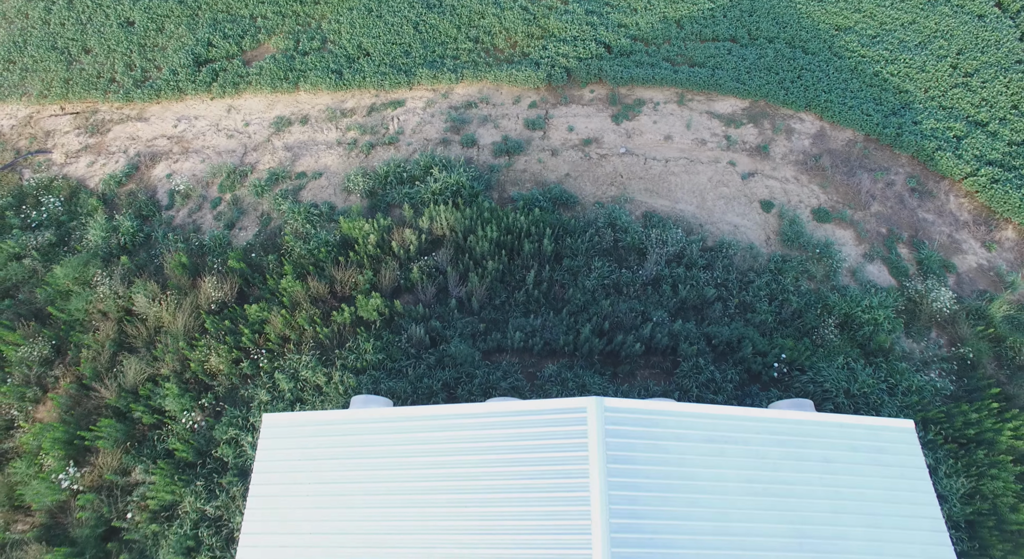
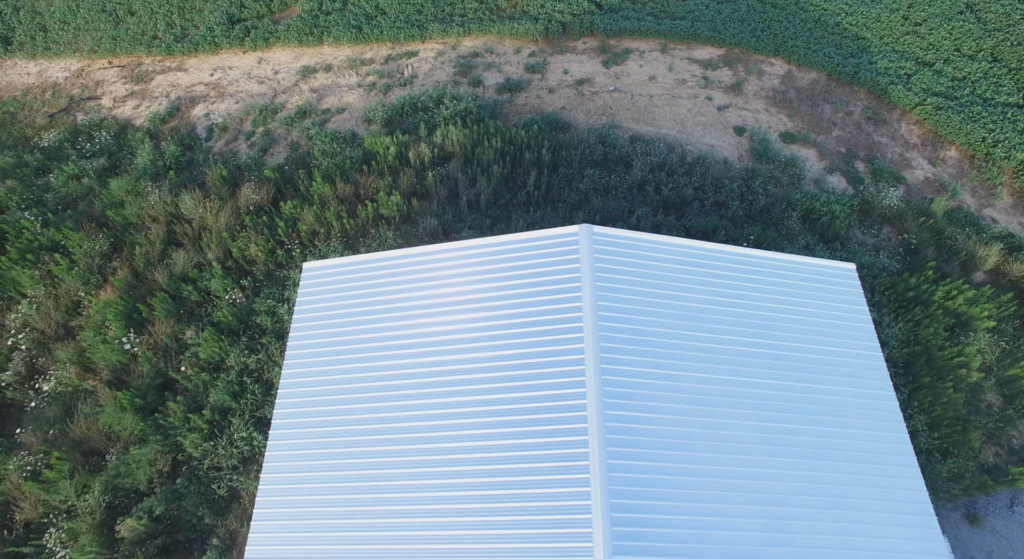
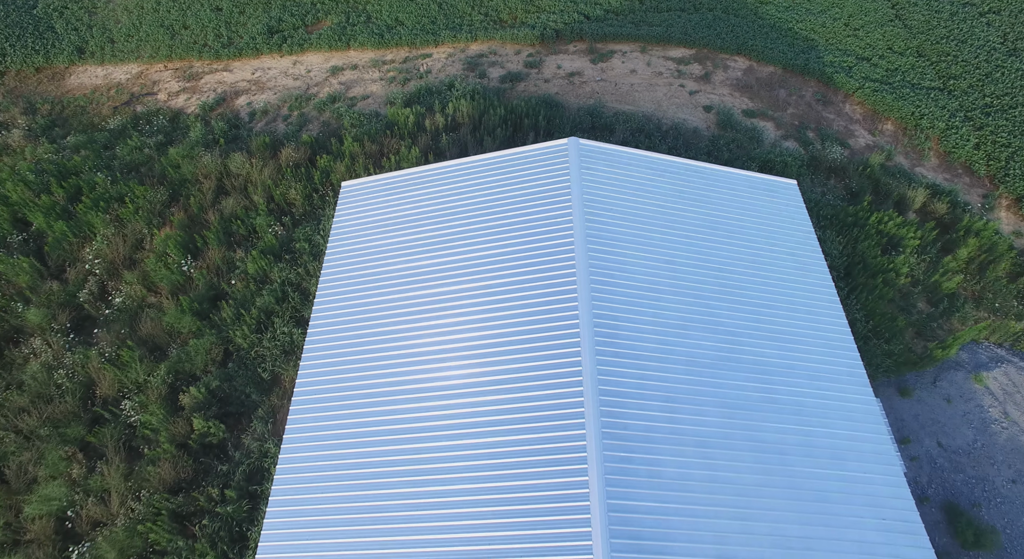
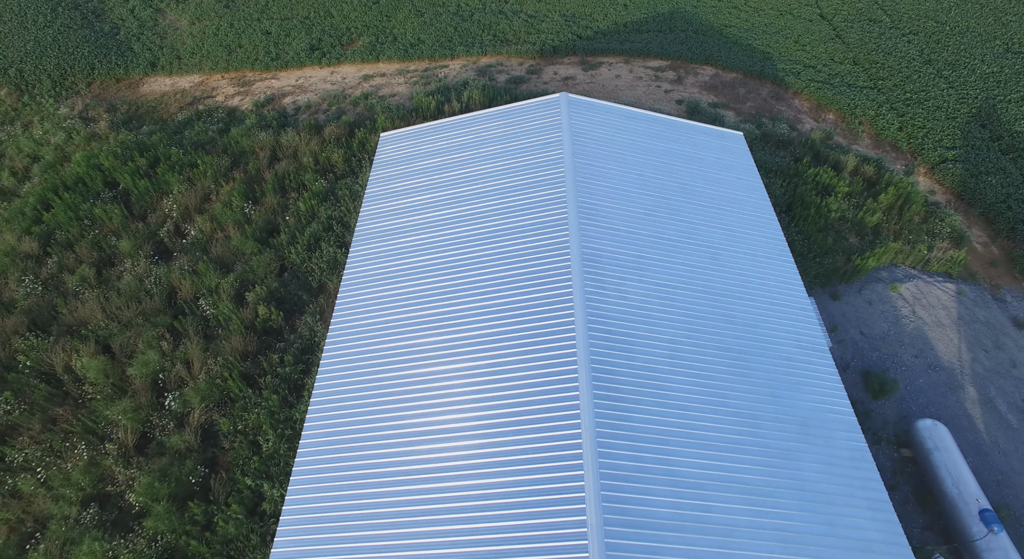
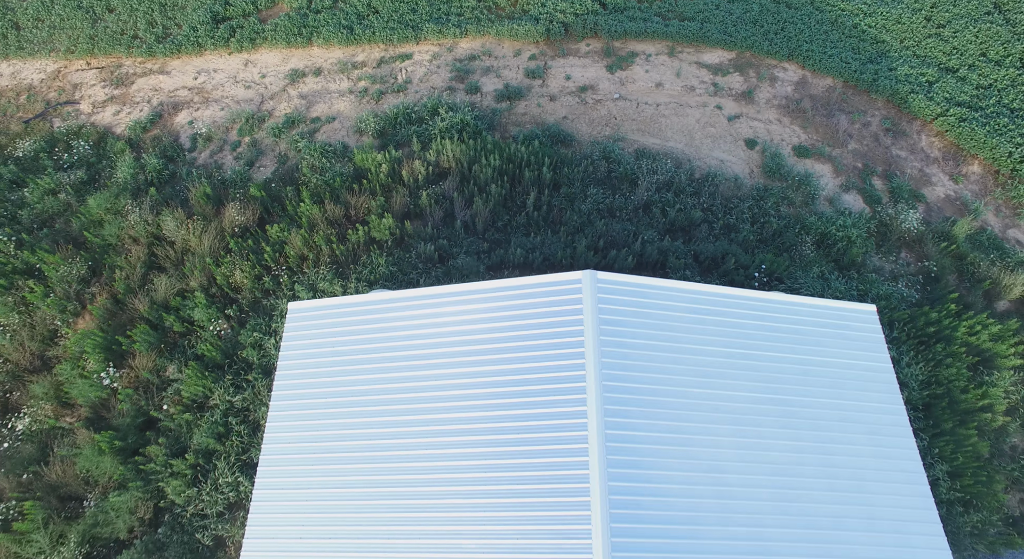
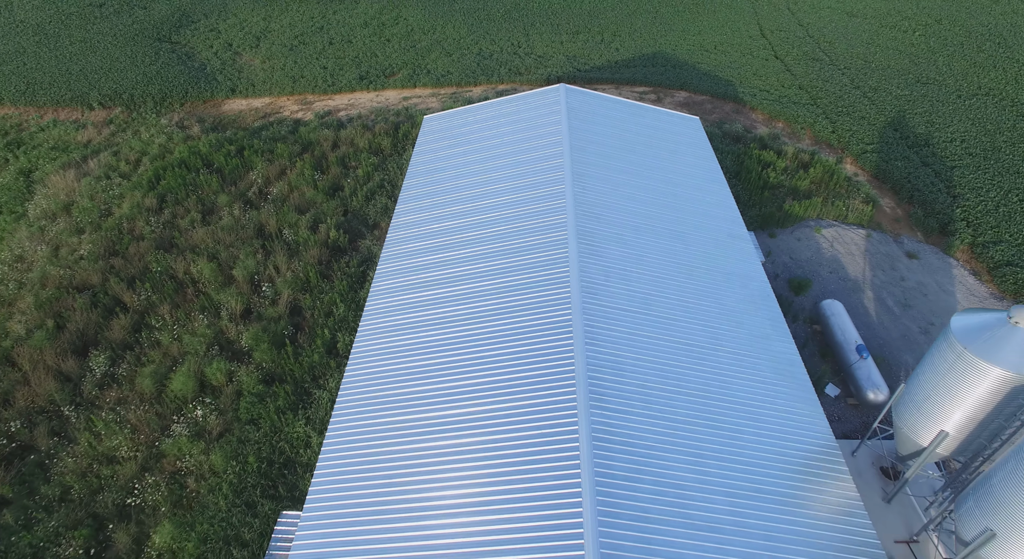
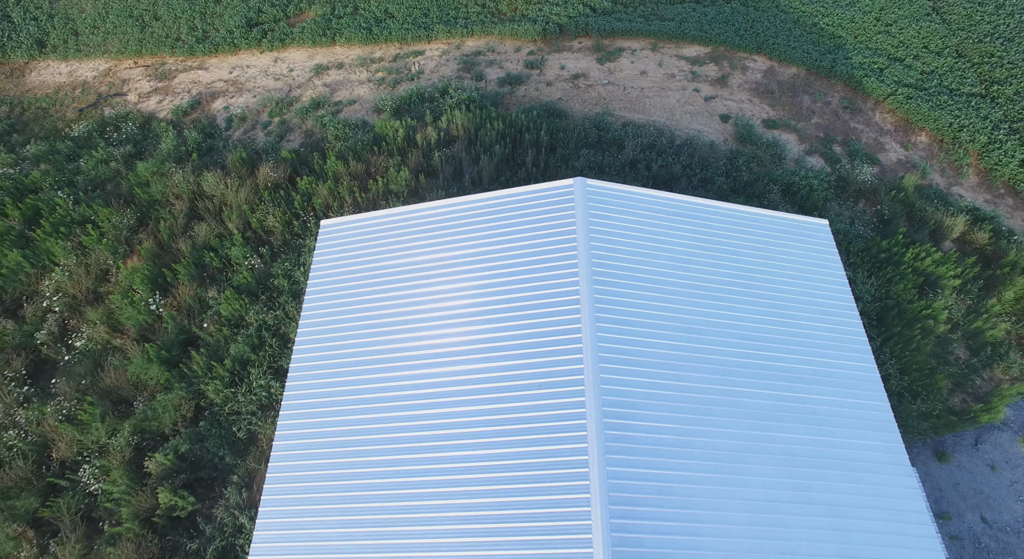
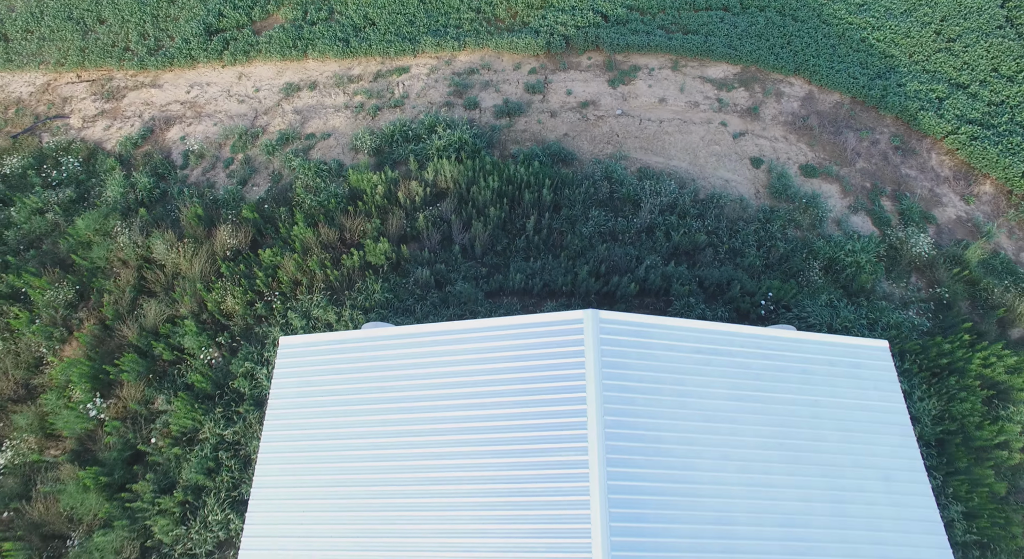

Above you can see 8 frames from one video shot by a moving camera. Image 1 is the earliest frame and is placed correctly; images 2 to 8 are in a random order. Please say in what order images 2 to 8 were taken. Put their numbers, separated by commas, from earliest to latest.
8, 5, 2, 7, 3, 4, 6
